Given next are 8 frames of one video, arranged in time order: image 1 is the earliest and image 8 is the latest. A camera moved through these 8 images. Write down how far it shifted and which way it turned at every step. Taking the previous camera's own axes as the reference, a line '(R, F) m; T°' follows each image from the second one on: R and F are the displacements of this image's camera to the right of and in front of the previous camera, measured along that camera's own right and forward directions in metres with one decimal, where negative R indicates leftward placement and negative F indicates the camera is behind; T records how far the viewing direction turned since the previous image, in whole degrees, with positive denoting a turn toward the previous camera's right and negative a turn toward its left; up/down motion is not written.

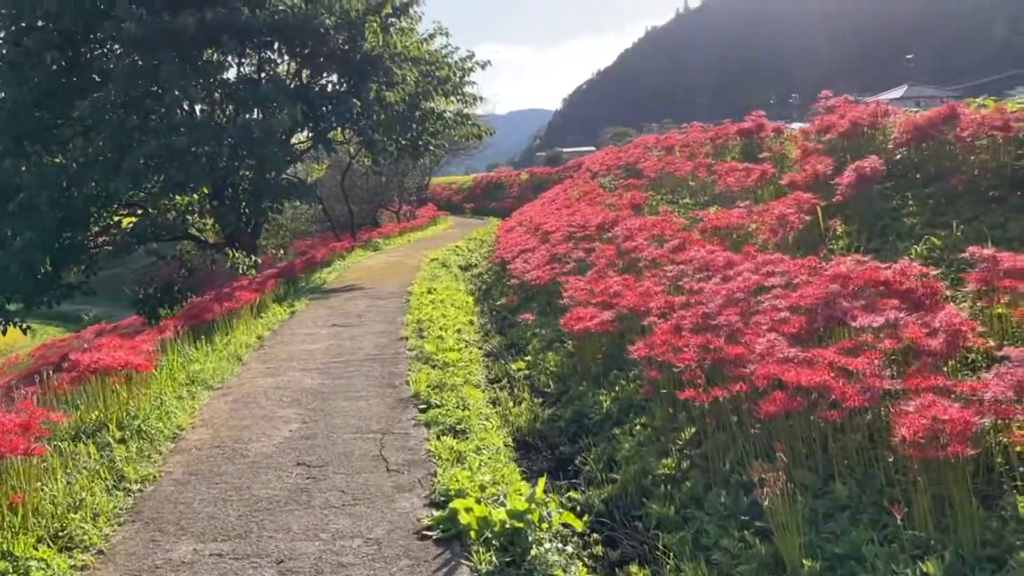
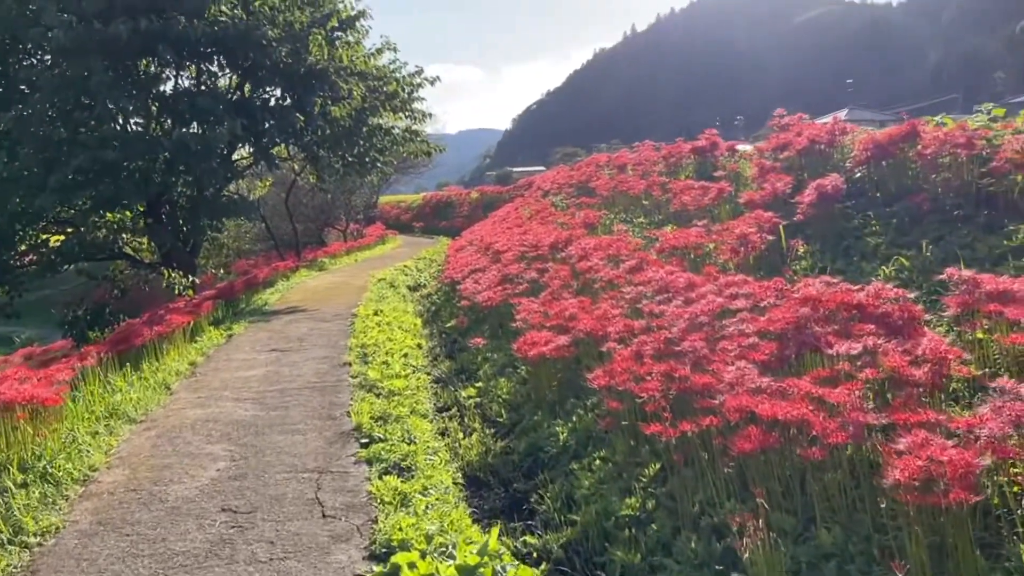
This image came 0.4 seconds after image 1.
(0.0, +0.3) m; +3°
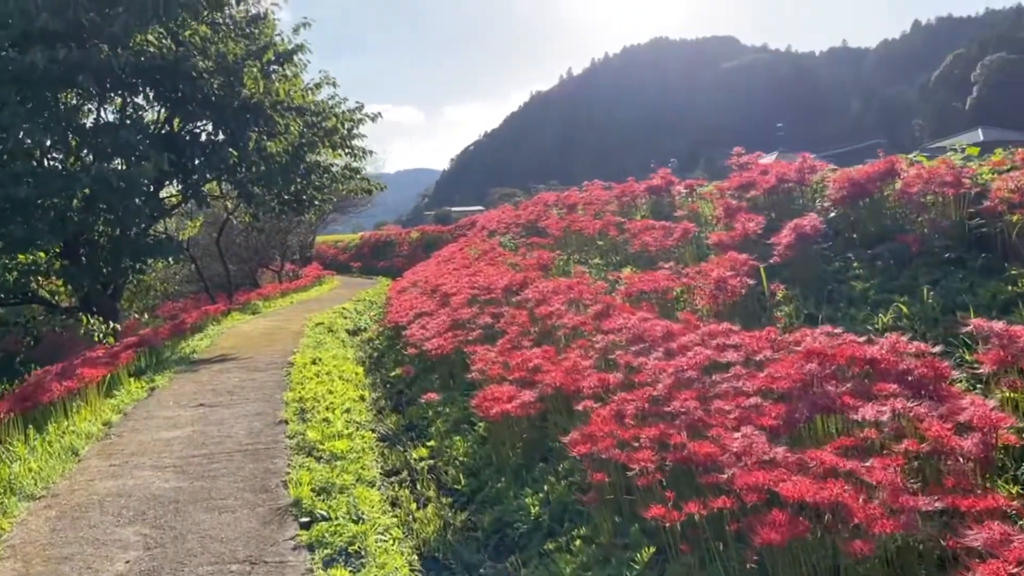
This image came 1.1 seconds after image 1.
(-0.1, +0.5) m; +4°
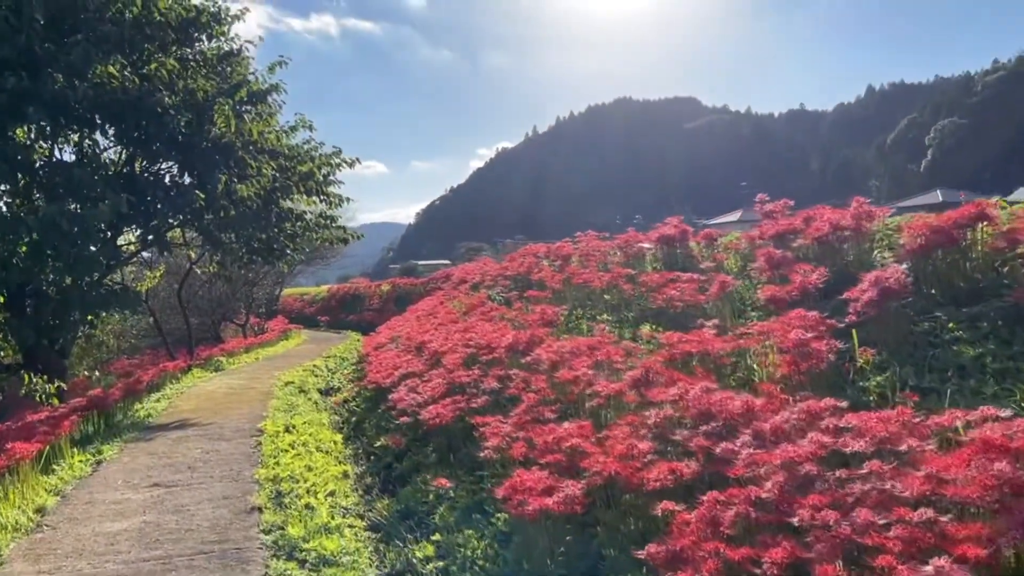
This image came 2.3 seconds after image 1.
(-0.3, +0.9) m; +2°
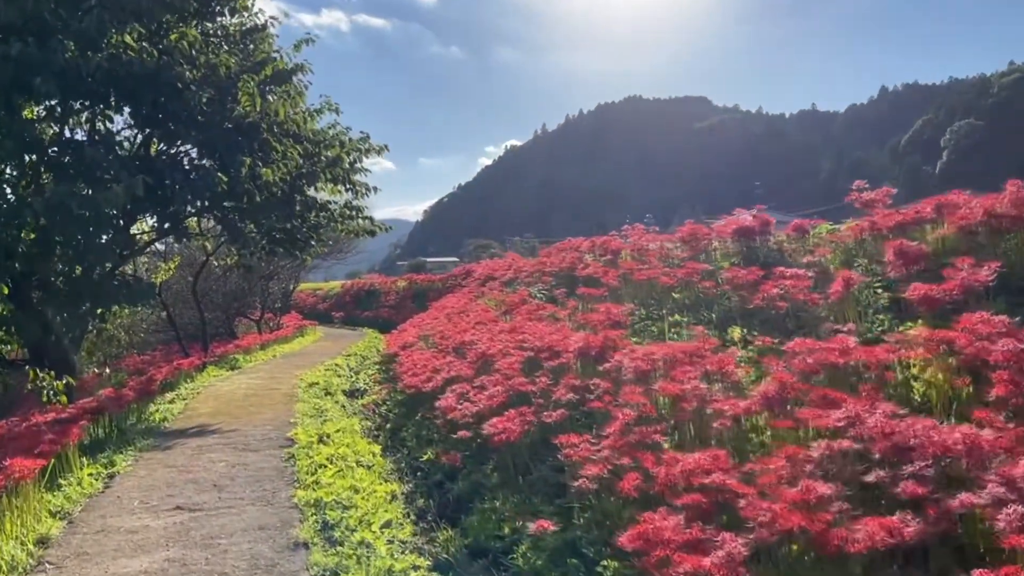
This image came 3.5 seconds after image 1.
(-0.5, +0.9) m; 0°
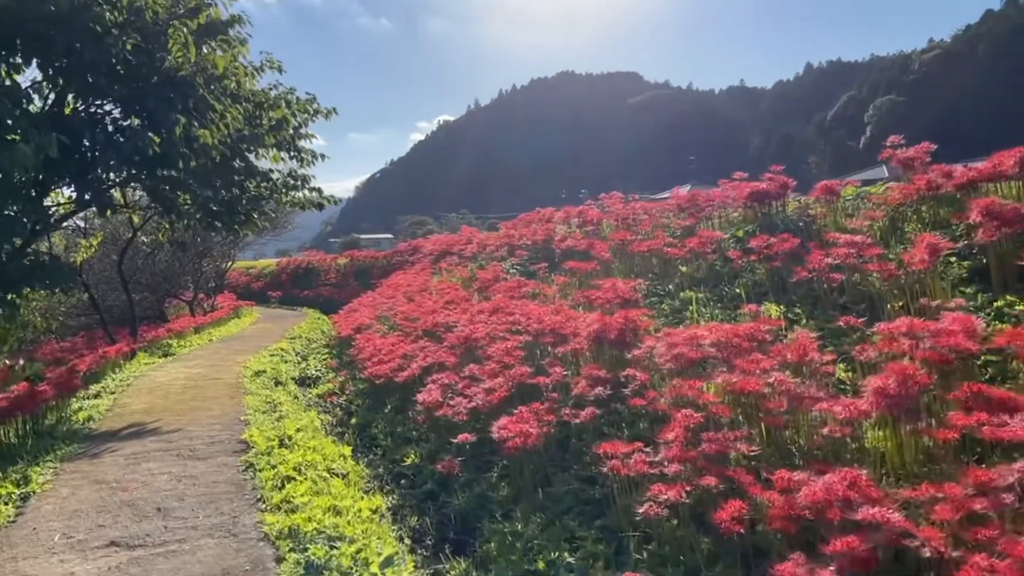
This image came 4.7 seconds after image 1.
(-0.4, +1.0) m; +4°
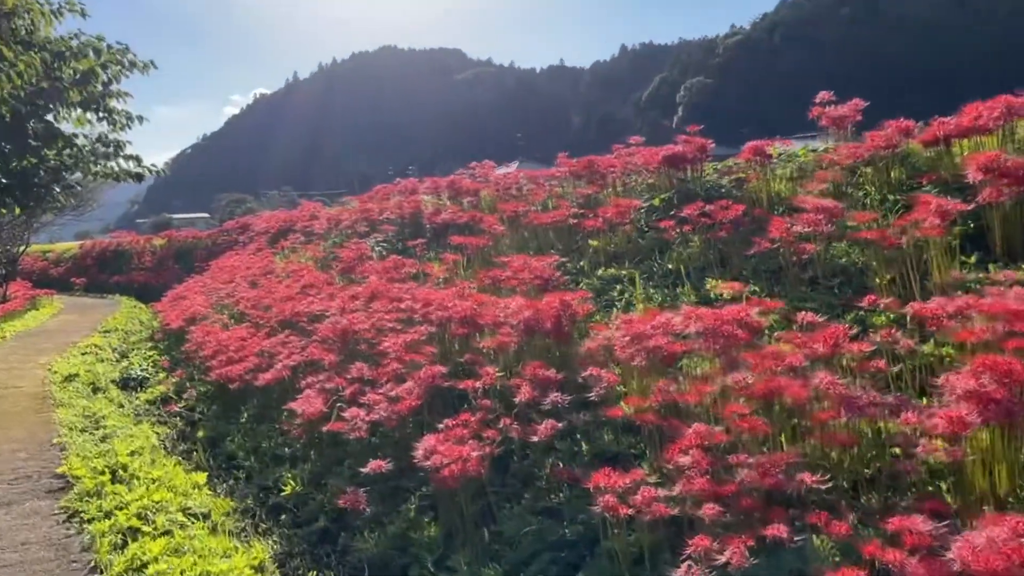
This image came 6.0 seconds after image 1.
(-0.4, +1.0) m; +12°
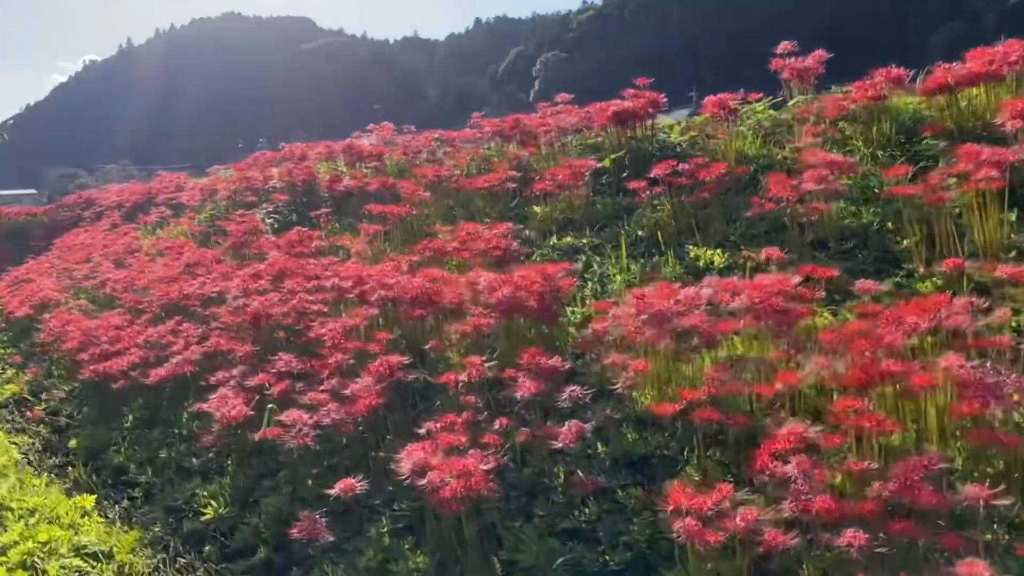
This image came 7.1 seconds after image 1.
(-0.5, +0.7) m; +9°
